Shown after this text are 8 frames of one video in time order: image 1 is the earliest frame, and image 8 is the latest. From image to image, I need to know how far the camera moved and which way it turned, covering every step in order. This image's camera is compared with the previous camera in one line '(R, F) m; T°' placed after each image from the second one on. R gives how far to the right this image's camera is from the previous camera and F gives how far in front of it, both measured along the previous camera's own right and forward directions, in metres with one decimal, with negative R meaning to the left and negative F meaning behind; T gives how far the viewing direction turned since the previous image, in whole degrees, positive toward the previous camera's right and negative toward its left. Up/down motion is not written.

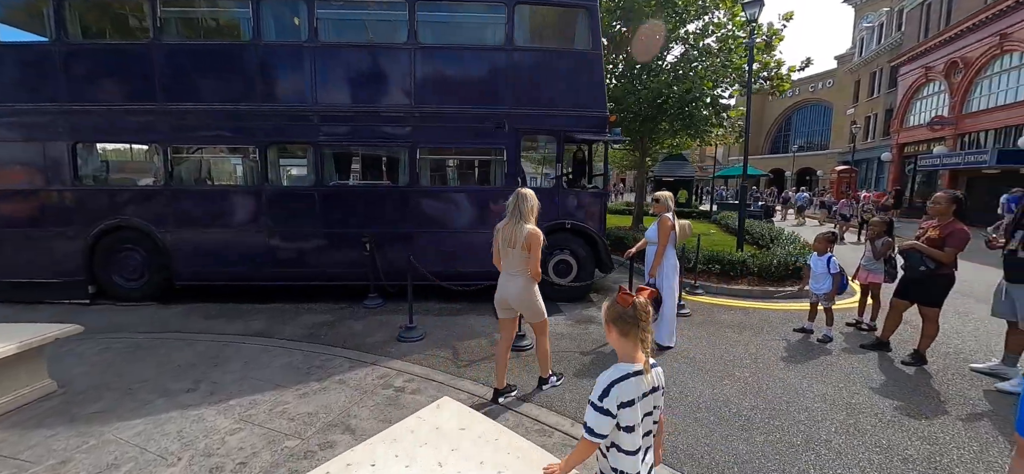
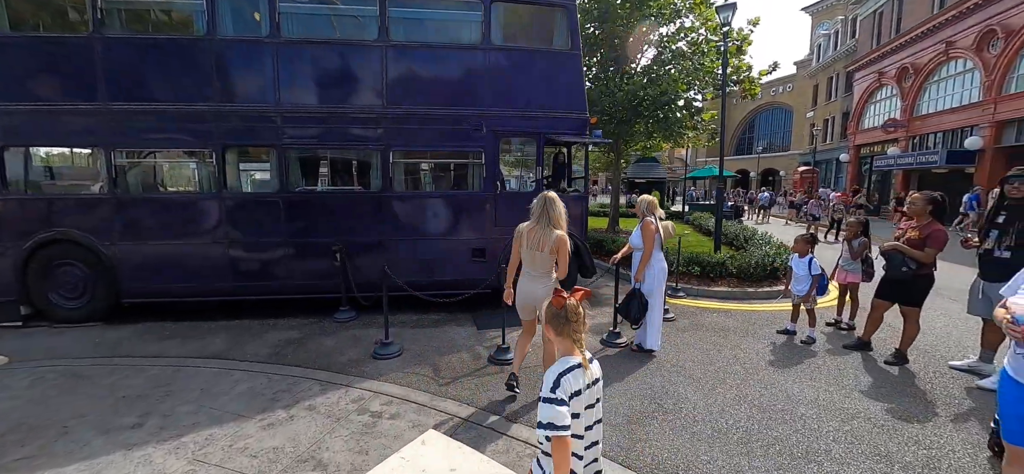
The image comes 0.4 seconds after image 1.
(-0.1, +0.2) m; +4°
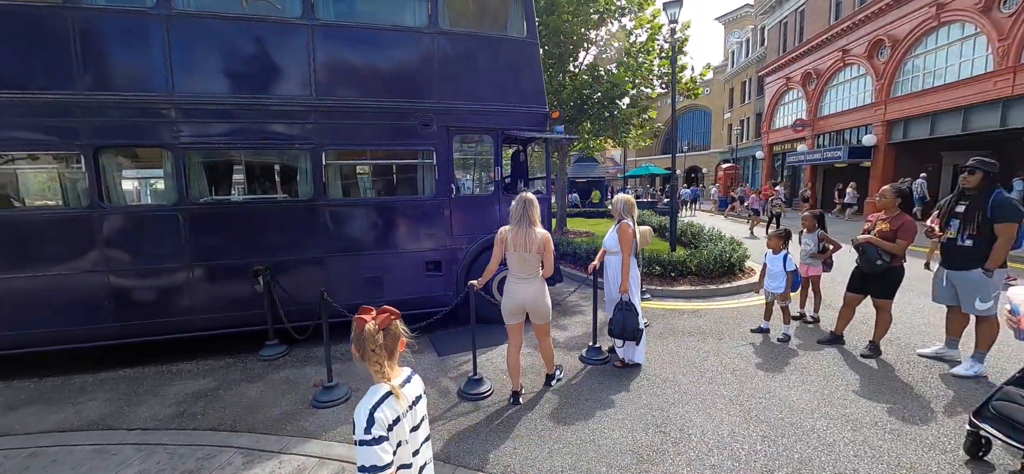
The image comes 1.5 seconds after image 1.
(-0.3, +0.7) m; +9°
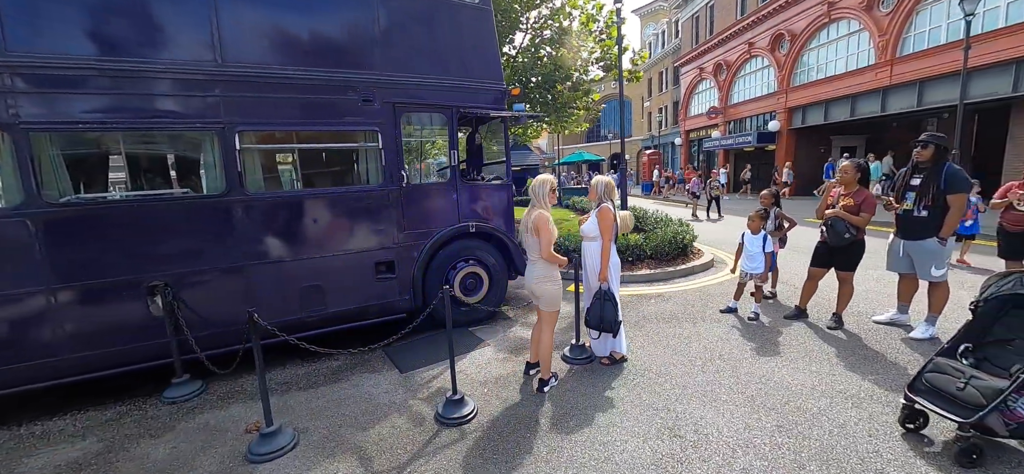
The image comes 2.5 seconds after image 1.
(-0.4, +0.6) m; +10°
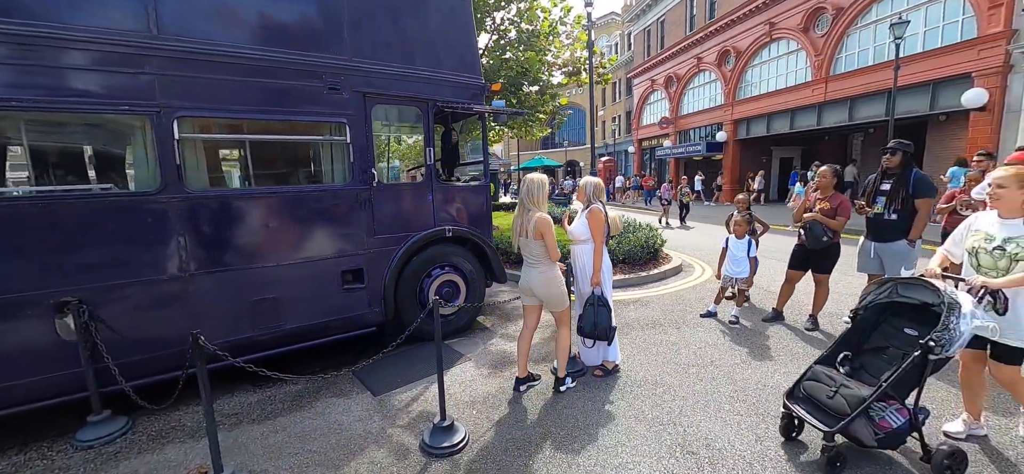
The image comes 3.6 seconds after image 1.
(-0.3, +0.4) m; +6°
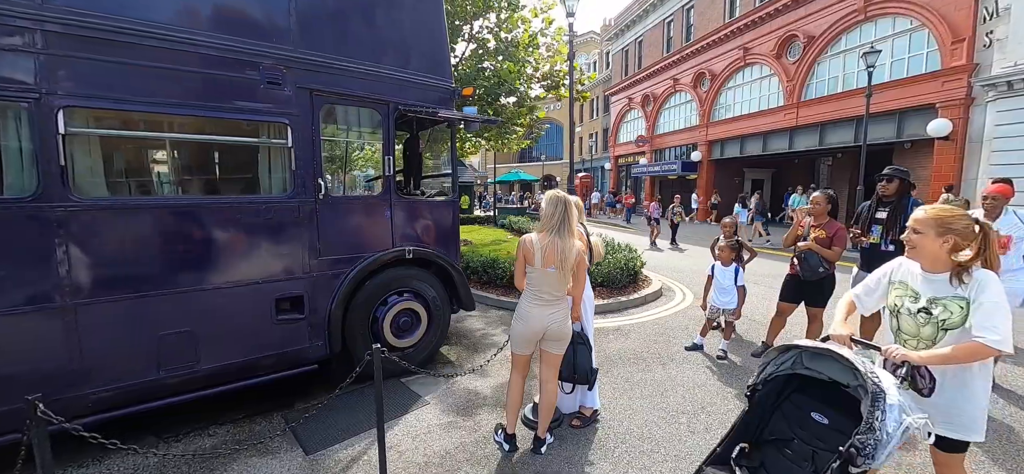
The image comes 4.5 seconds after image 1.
(+0.1, +0.5) m; +3°
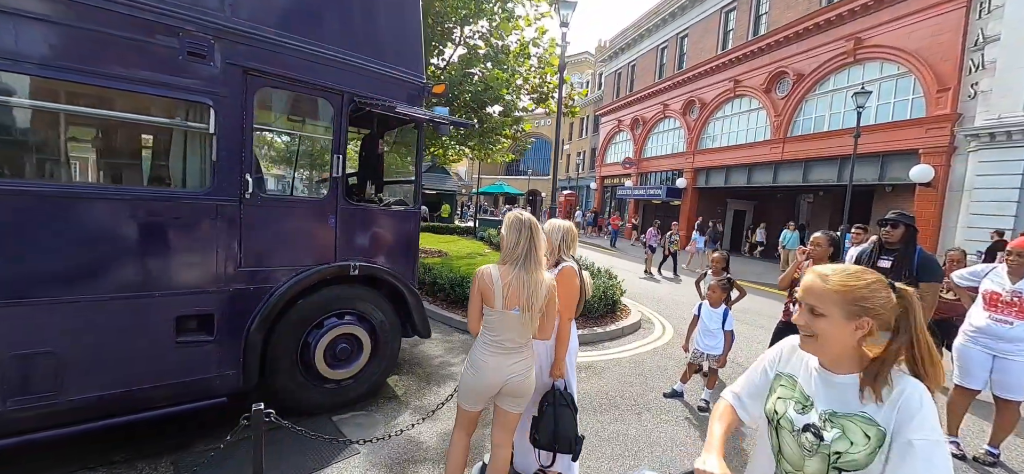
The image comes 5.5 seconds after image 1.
(+0.1, +0.5) m; +2°
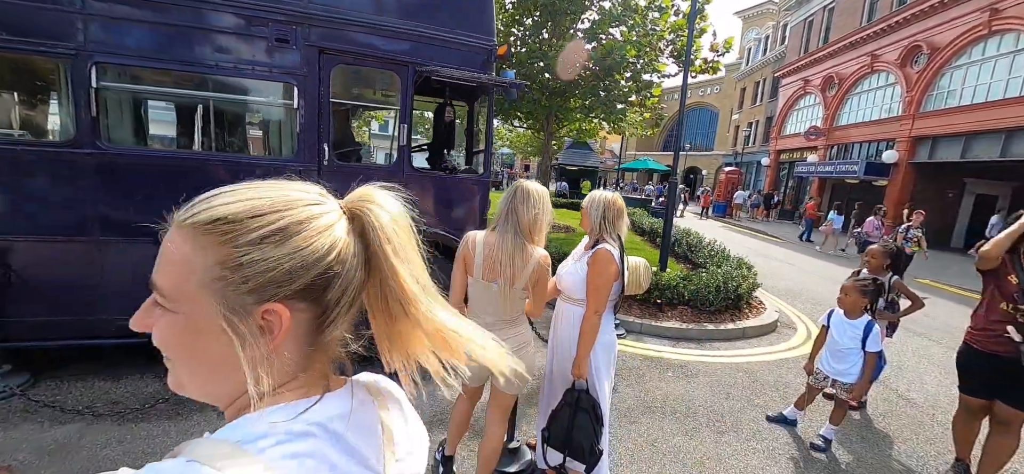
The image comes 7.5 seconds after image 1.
(+0.7, +0.4) m; -21°
